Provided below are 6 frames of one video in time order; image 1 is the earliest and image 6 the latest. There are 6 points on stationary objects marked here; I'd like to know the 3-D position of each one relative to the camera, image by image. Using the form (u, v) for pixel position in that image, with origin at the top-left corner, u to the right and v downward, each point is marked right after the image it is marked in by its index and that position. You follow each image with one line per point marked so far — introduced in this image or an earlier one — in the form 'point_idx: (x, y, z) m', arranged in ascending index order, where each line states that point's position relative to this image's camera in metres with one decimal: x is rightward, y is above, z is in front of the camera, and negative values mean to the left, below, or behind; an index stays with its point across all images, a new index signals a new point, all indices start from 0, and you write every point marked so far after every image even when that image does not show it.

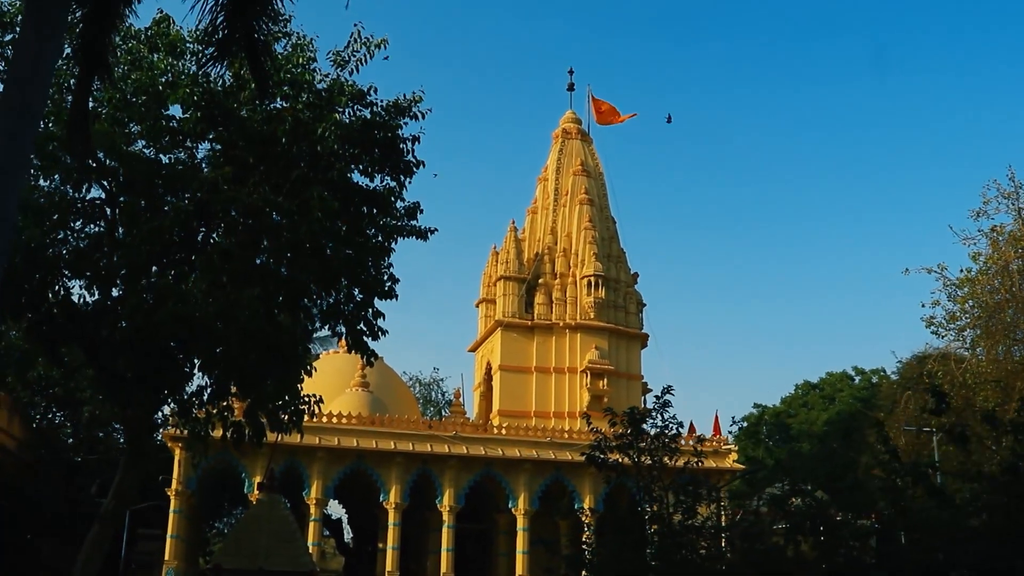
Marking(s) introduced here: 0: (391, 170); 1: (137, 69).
0: (-1.2, +1.2, +10.4) m
1: (-3.7, +2.2, +10.0) m
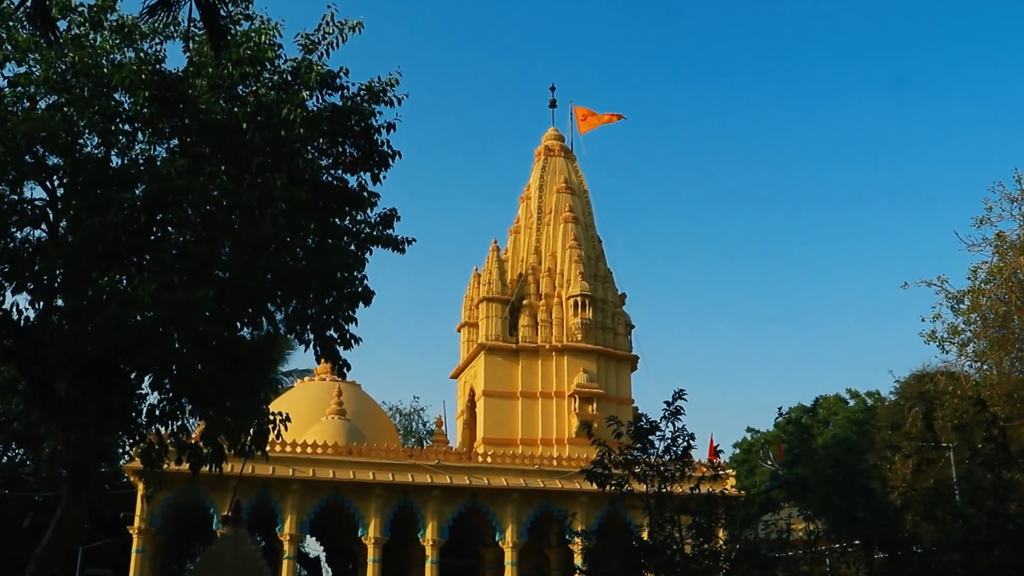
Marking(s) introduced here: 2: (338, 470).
0: (-1.4, +1.2, +9.4) m
1: (-3.9, +2.1, +9.0) m
2: (-3.1, -3.2, +17.9) m
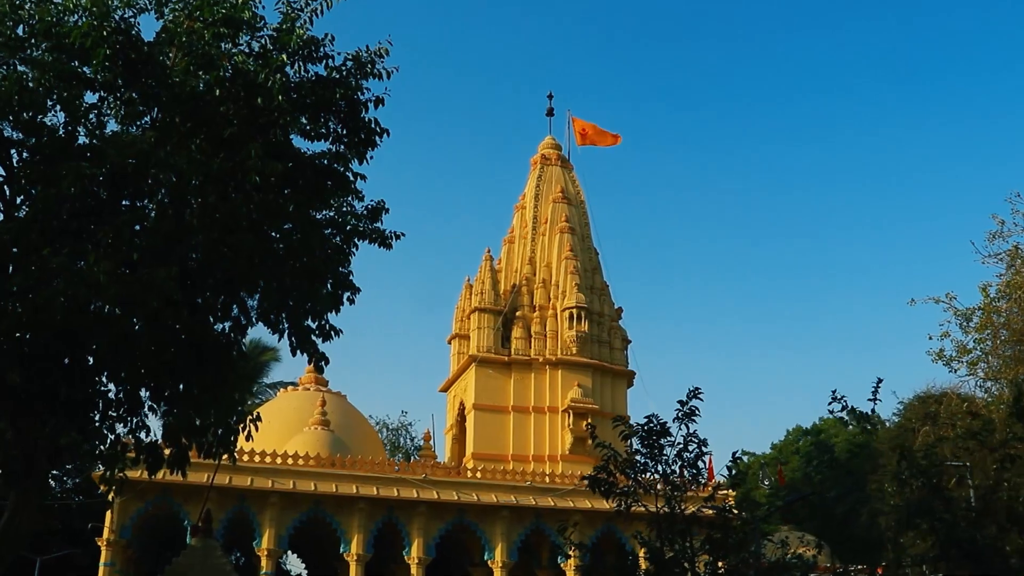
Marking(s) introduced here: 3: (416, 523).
0: (-1.4, +1.3, +8.7) m
1: (-3.9, +2.3, +8.3) m
2: (-3.2, -3.3, +17.1) m
3: (-1.7, -4.0, +17.4) m
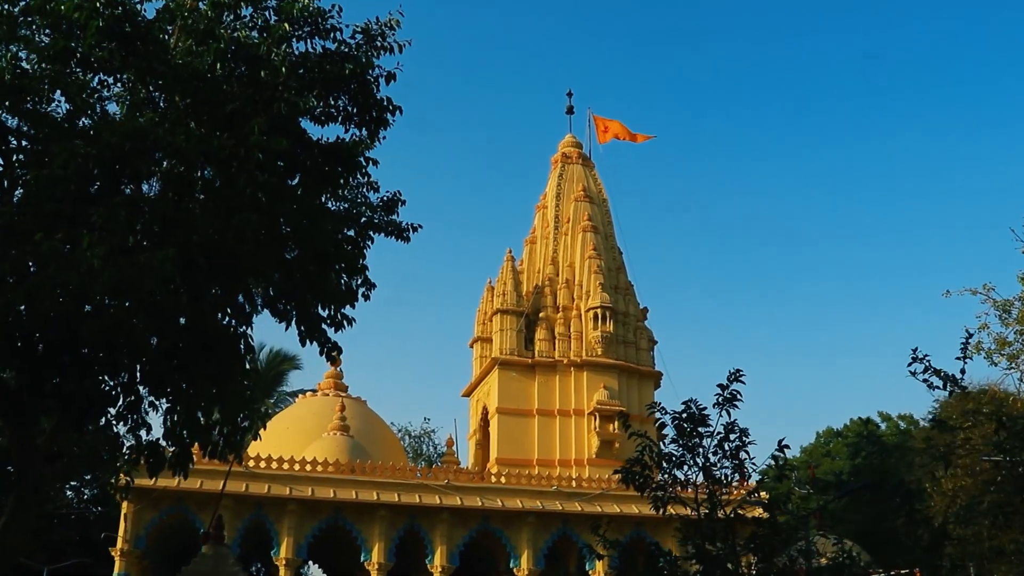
0: (-1.2, +1.4, +8.2) m
1: (-3.7, +2.3, +7.9) m
2: (-2.8, -3.3, +16.6) m
3: (-1.2, -4.0, +16.8) m
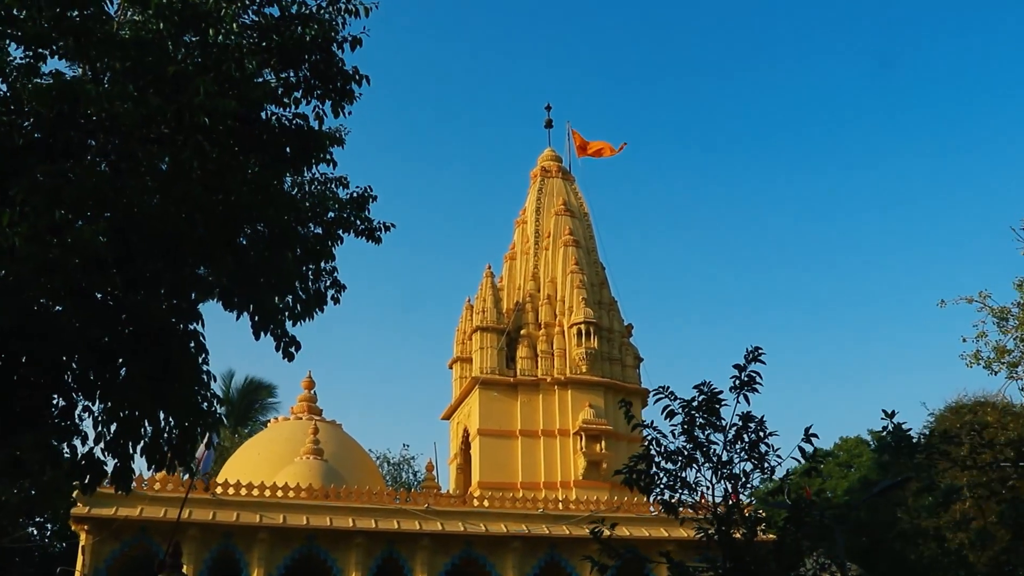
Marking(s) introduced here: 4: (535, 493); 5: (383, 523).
0: (-1.4, +1.4, +7.4) m
1: (-3.9, +2.4, +7.1) m
2: (-3.1, -3.5, +15.6) m
3: (-1.5, -4.2, +15.9) m
4: (+0.4, -3.9, +19.4) m
5: (-2.0, -3.7, +15.8) m
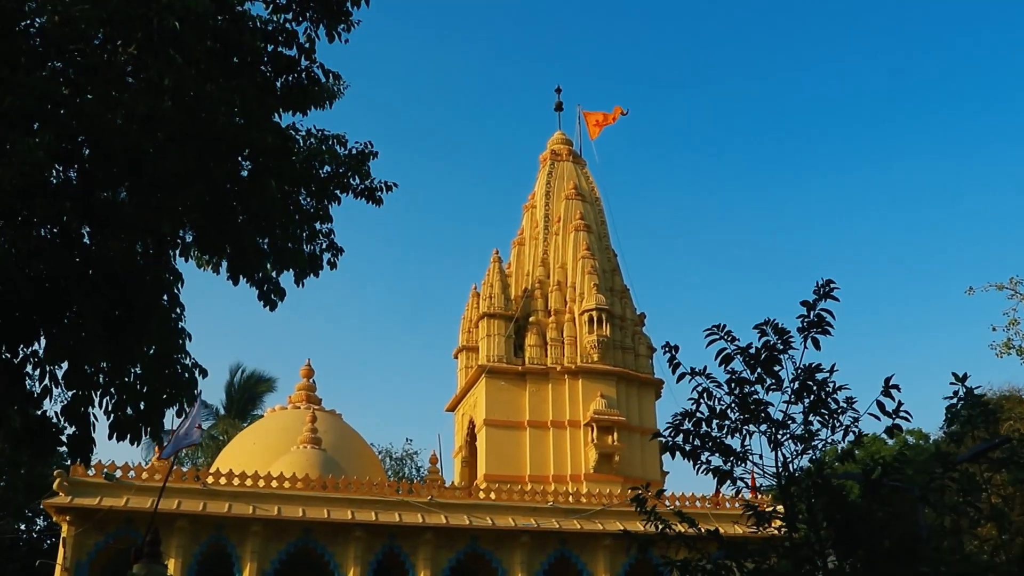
0: (-1.3, +1.8, +6.5) m
1: (-3.8, +2.7, +6.2) m
2: (-2.9, -3.2, +14.7) m
3: (-1.3, -3.9, +15.0) m
4: (+0.6, -3.6, +18.5) m
5: (-1.9, -3.3, +14.9) m
